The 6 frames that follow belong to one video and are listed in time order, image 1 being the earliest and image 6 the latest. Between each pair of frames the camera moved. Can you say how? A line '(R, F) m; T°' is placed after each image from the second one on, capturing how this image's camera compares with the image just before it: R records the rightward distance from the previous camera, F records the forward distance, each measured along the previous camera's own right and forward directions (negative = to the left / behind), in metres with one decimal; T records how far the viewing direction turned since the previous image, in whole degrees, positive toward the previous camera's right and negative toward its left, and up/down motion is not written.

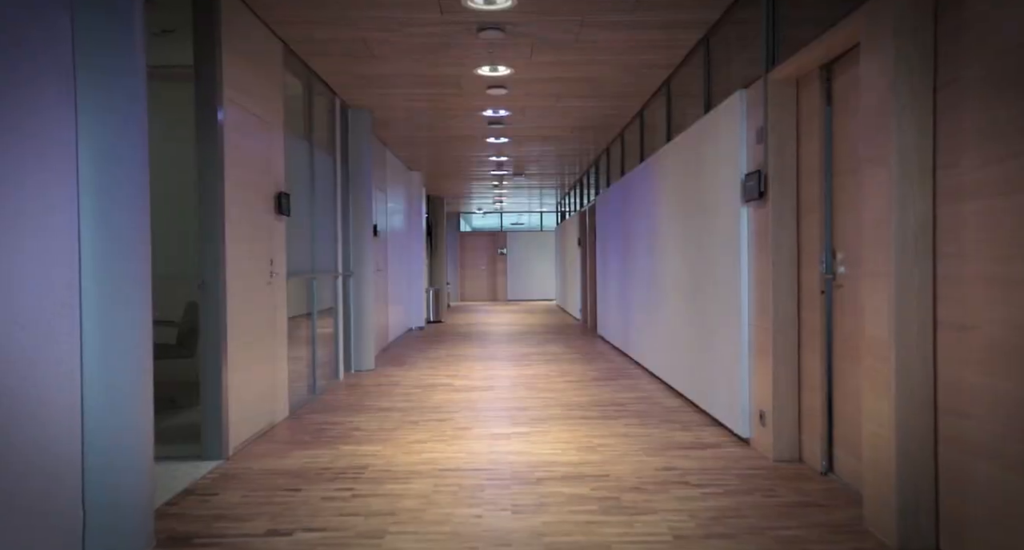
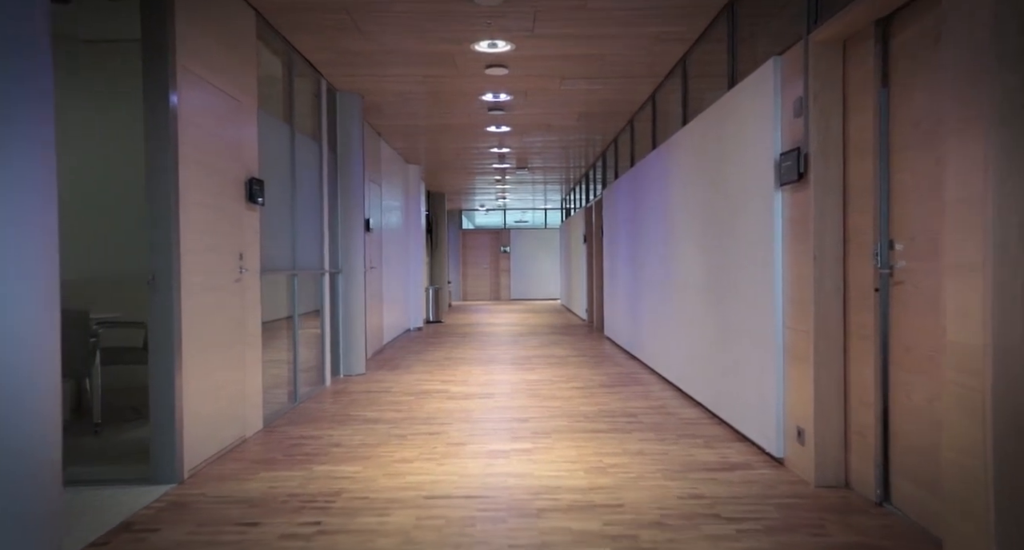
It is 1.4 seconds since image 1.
(0.0, +0.6) m; 0°
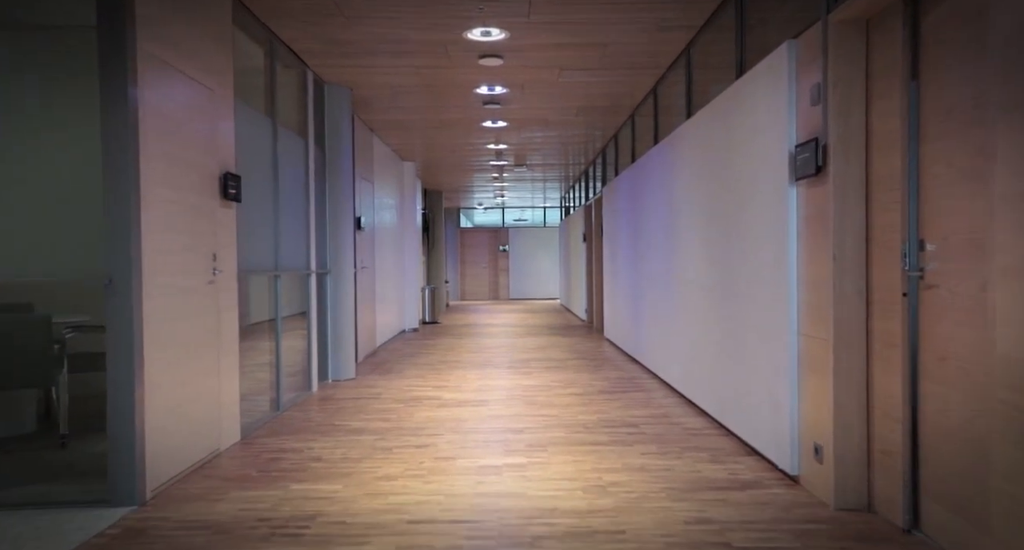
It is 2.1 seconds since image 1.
(0.0, +0.3) m; 0°
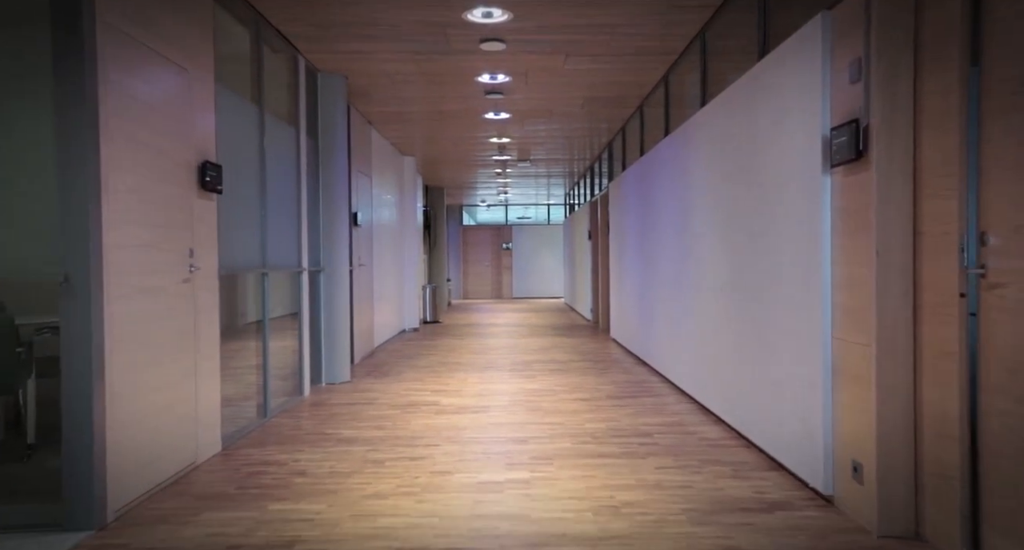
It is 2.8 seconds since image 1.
(0.0, +0.3) m; 0°
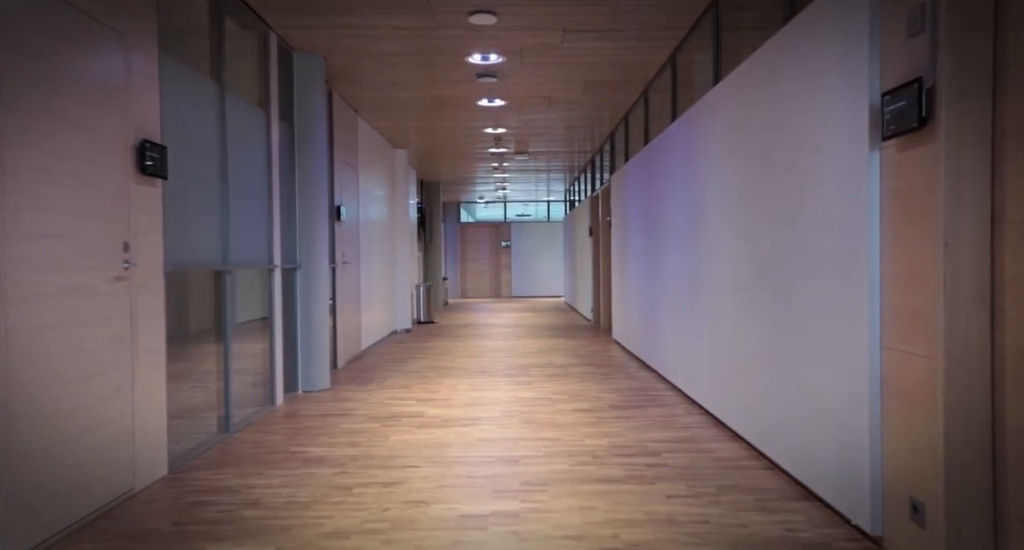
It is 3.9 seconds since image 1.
(+0.1, +0.5) m; 0°
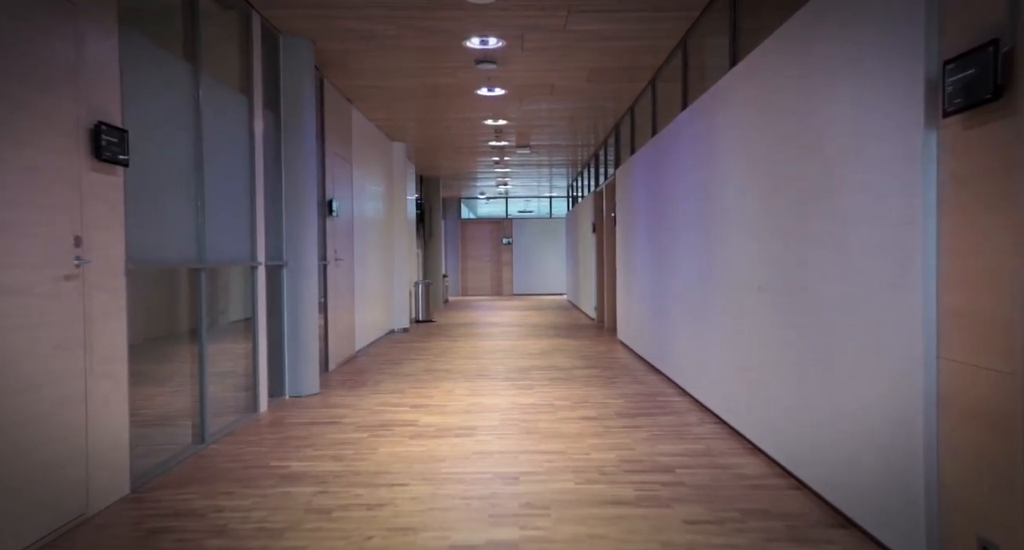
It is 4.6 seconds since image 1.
(0.0, +0.4) m; 0°
